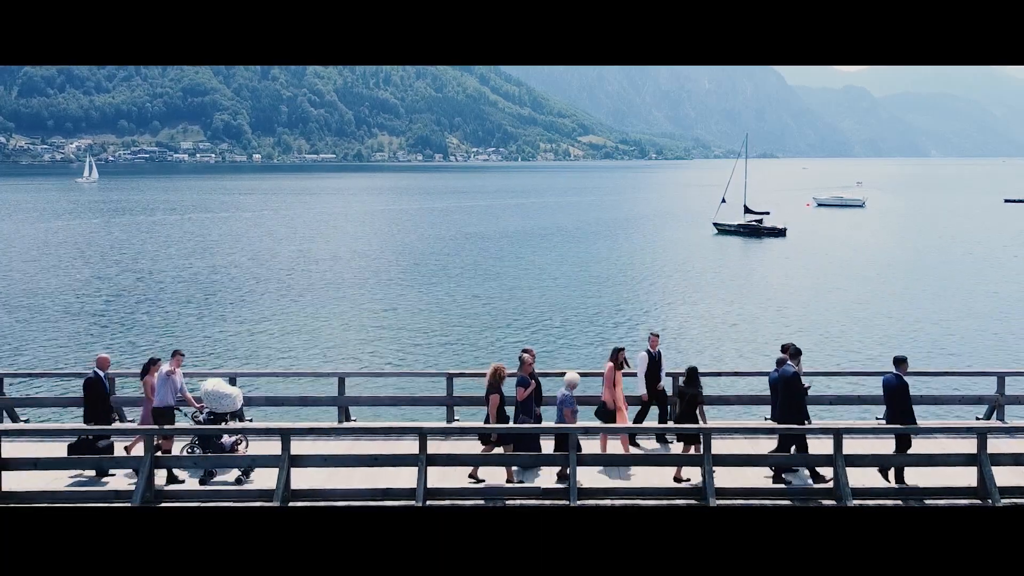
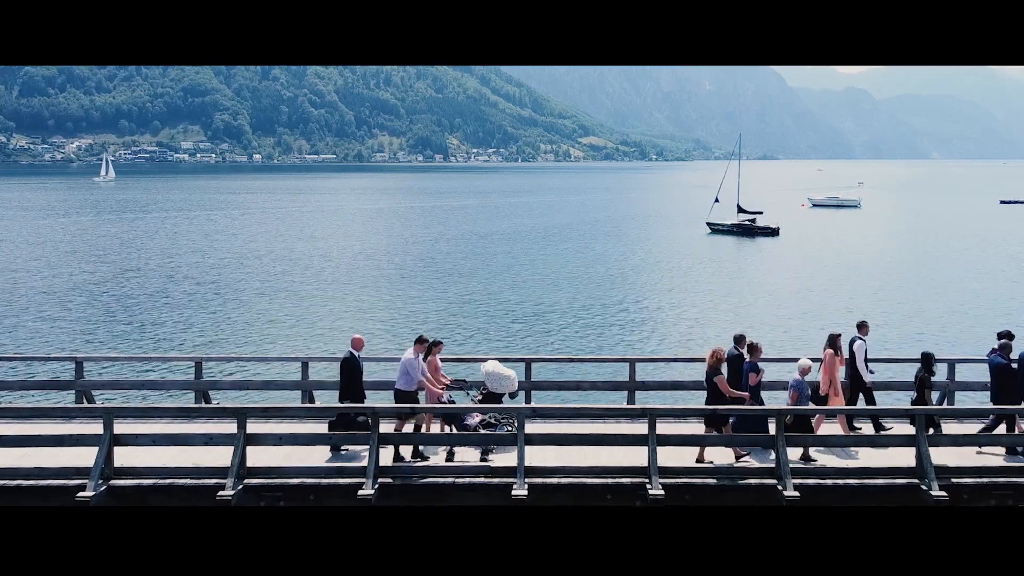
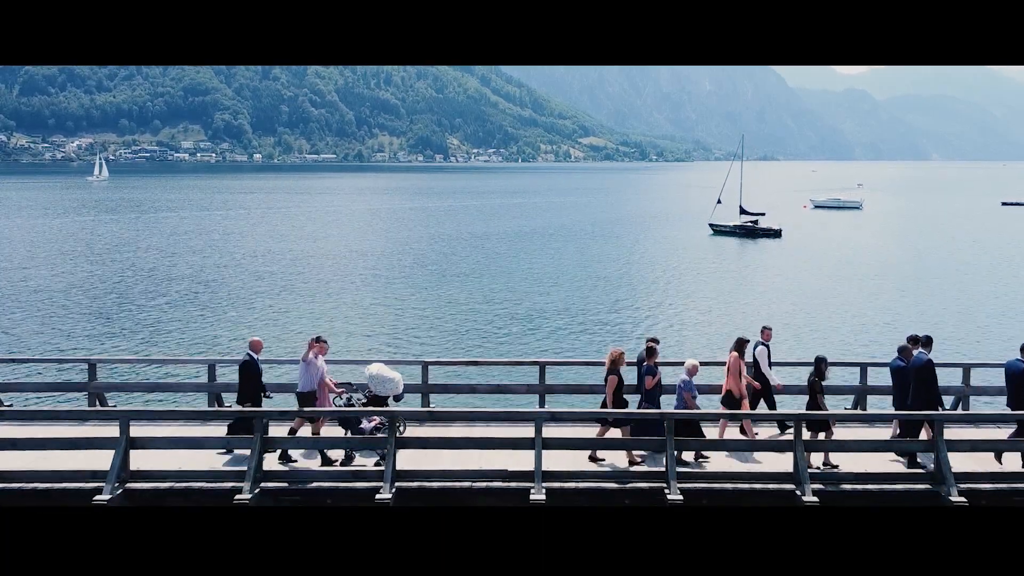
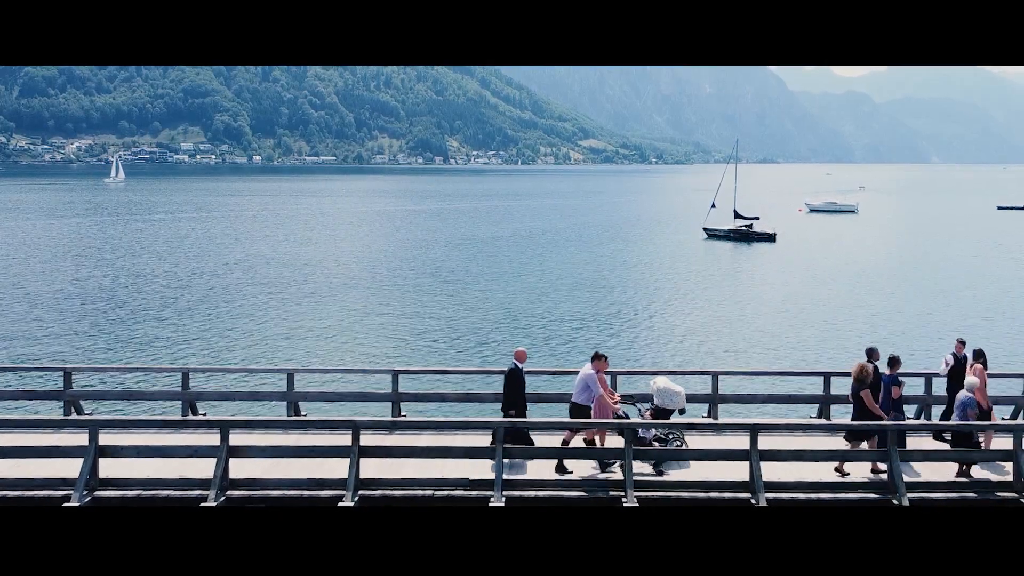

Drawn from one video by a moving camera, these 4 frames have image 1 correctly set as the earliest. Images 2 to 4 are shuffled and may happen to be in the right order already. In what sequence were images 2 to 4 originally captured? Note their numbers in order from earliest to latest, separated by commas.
3, 2, 4
